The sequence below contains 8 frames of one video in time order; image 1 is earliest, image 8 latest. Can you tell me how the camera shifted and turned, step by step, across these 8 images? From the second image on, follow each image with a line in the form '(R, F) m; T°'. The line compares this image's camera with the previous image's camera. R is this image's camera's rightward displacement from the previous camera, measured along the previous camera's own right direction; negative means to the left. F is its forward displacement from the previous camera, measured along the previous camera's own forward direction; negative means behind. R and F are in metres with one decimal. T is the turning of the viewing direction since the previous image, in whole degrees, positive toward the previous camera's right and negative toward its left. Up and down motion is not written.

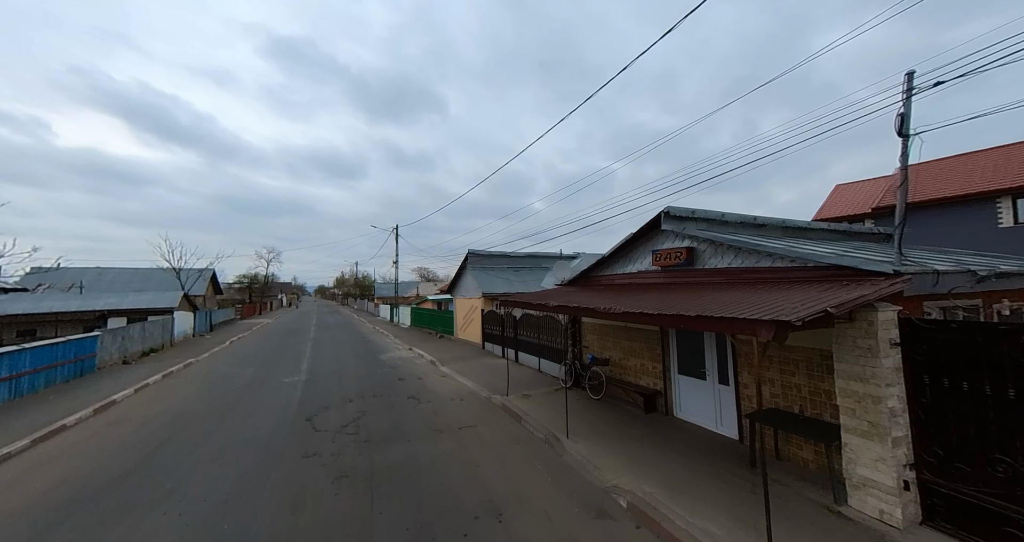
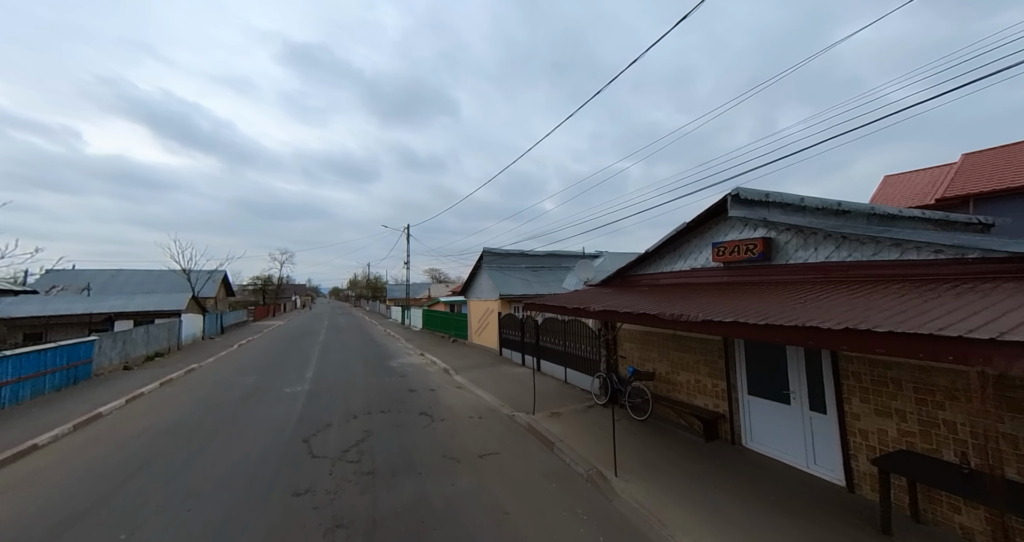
(-0.3, +0.9) m; -2°
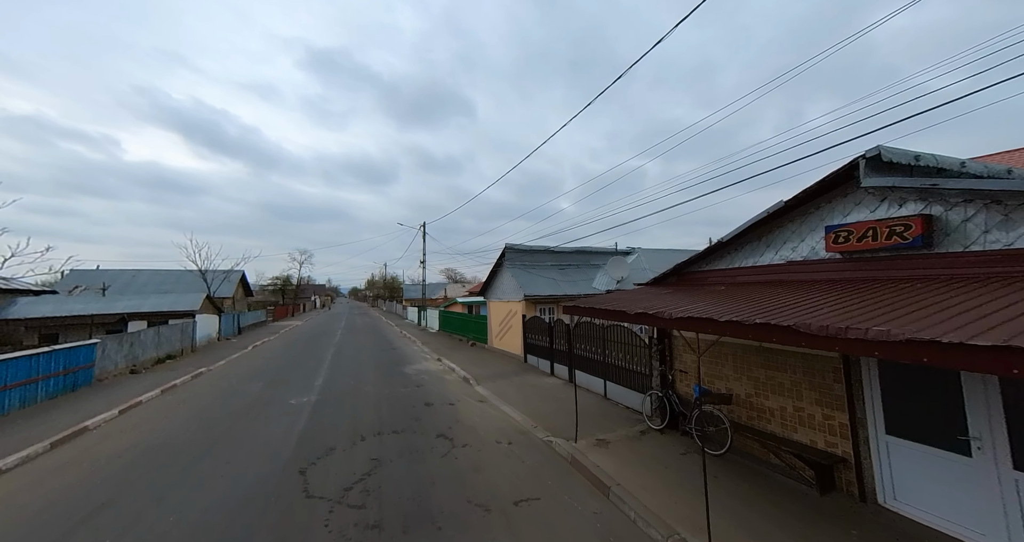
(-0.3, +1.1) m; -2°
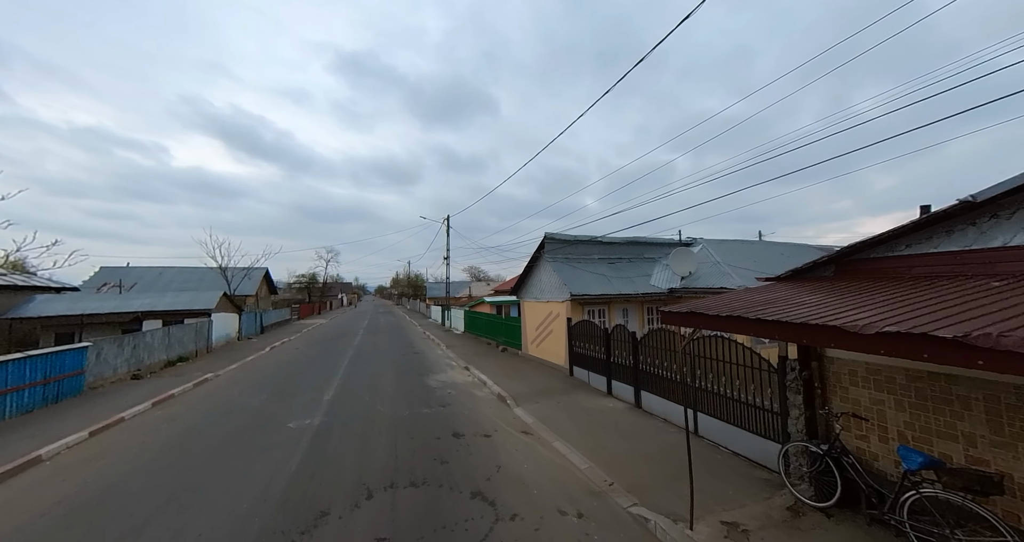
(-0.5, +1.7) m; -4°
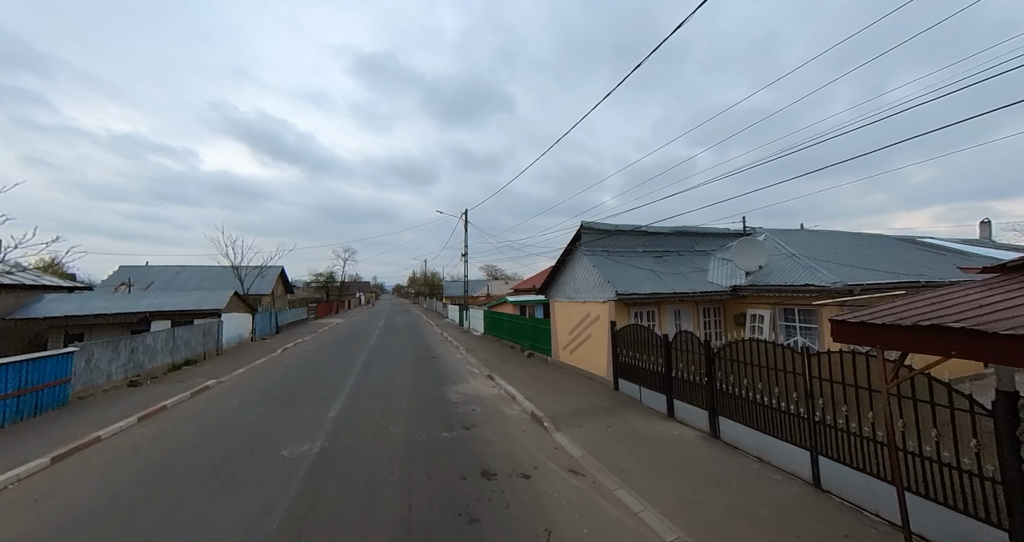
(-0.4, +1.3) m; -2°
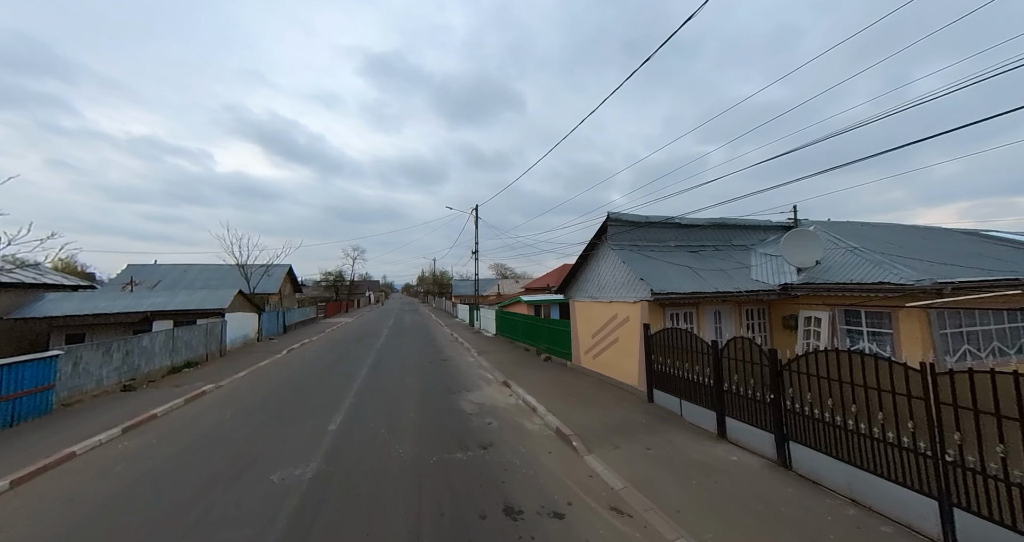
(-0.2, +0.8) m; -1°
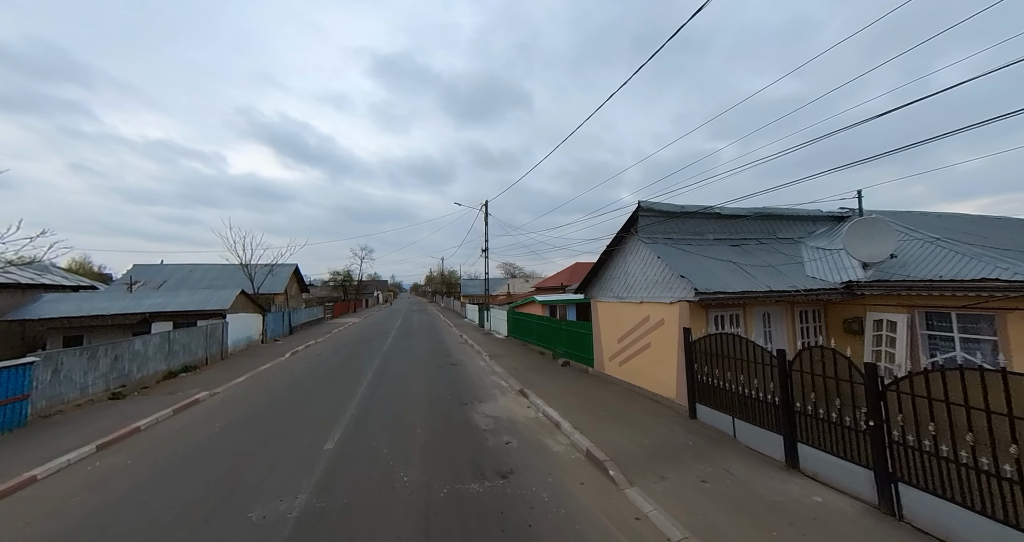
(-0.2, +0.8) m; -1°
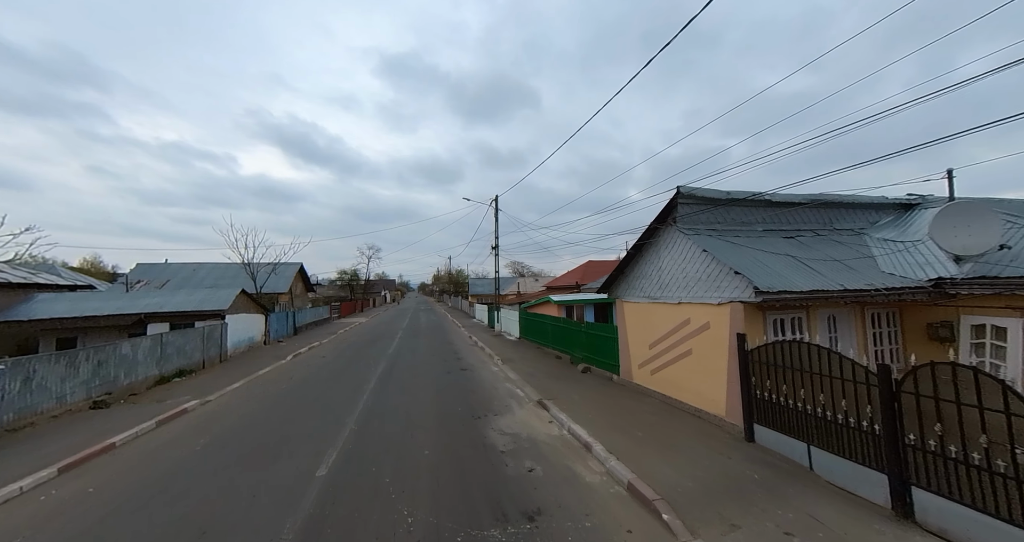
(-0.2, +0.9) m; -1°
